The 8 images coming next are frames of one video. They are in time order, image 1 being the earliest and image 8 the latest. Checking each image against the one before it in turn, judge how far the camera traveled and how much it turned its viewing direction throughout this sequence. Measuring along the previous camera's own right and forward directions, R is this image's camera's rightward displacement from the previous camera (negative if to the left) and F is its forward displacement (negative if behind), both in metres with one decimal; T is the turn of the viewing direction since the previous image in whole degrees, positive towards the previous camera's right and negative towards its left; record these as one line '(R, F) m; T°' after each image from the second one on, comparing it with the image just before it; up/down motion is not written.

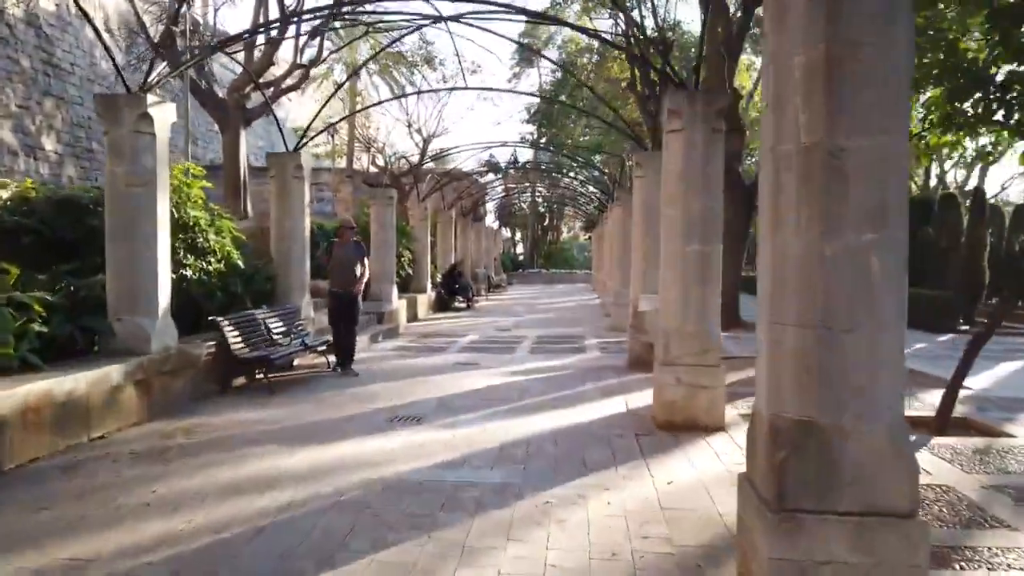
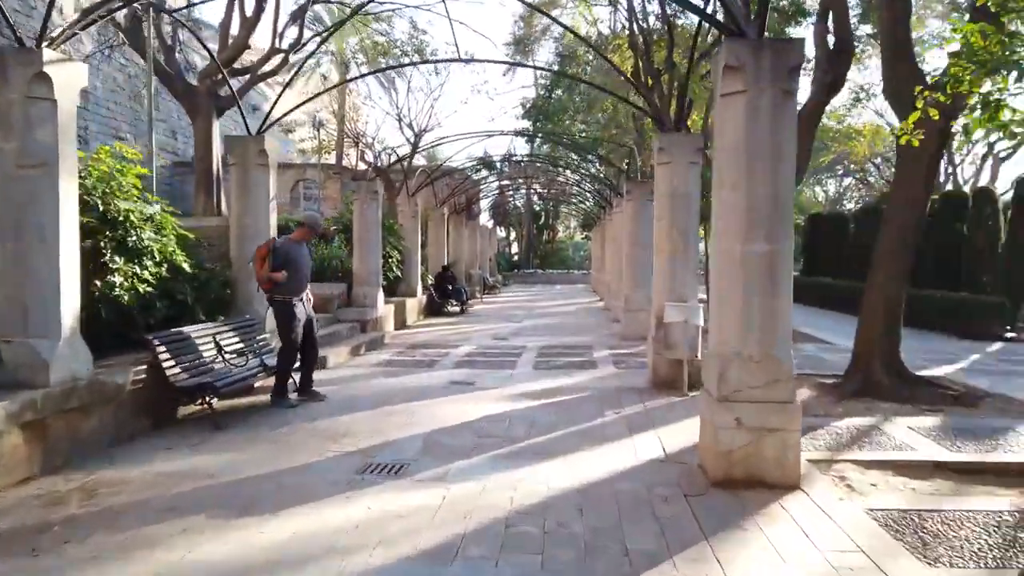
(-0.1, +1.5) m; 0°
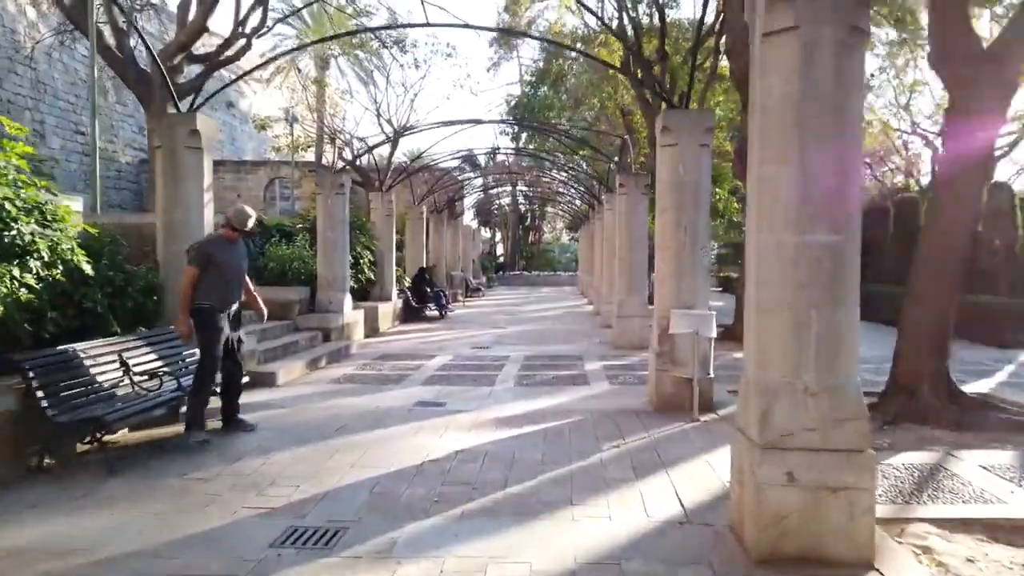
(+0.1, +1.3) m; +1°
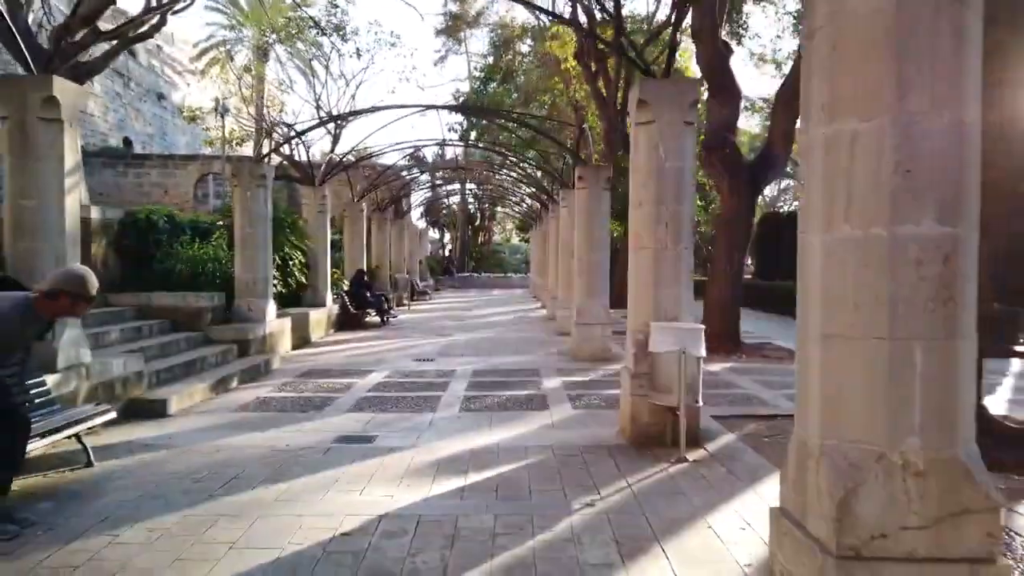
(+0.1, +1.4) m; +4°
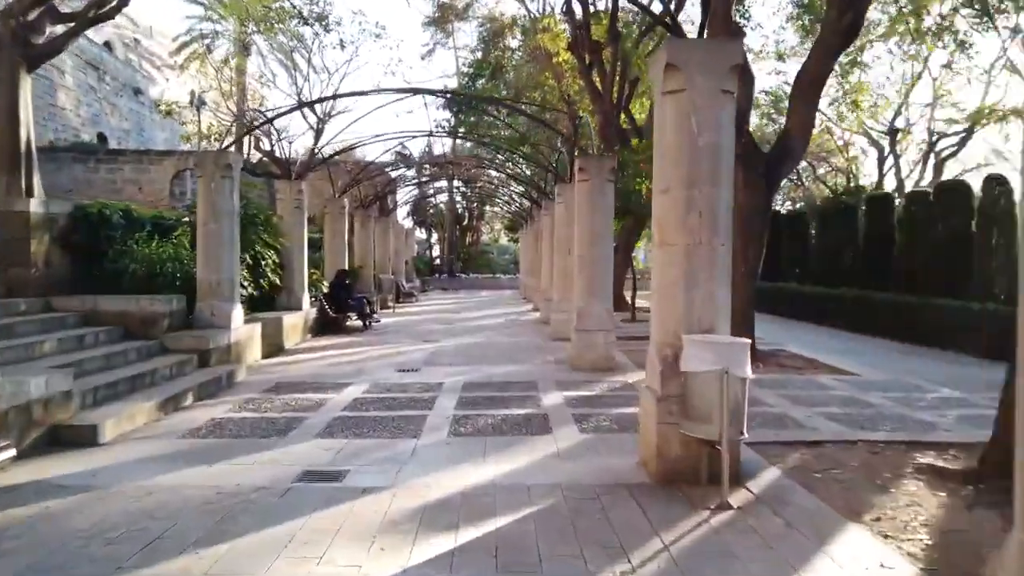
(-0.1, +1.1) m; +1°
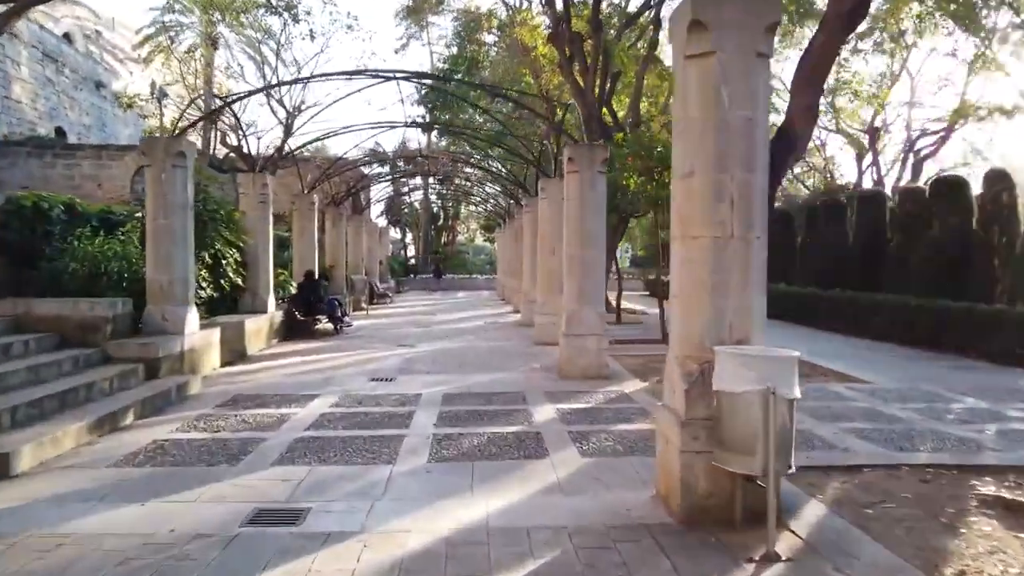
(-0.1, +0.8) m; +2°
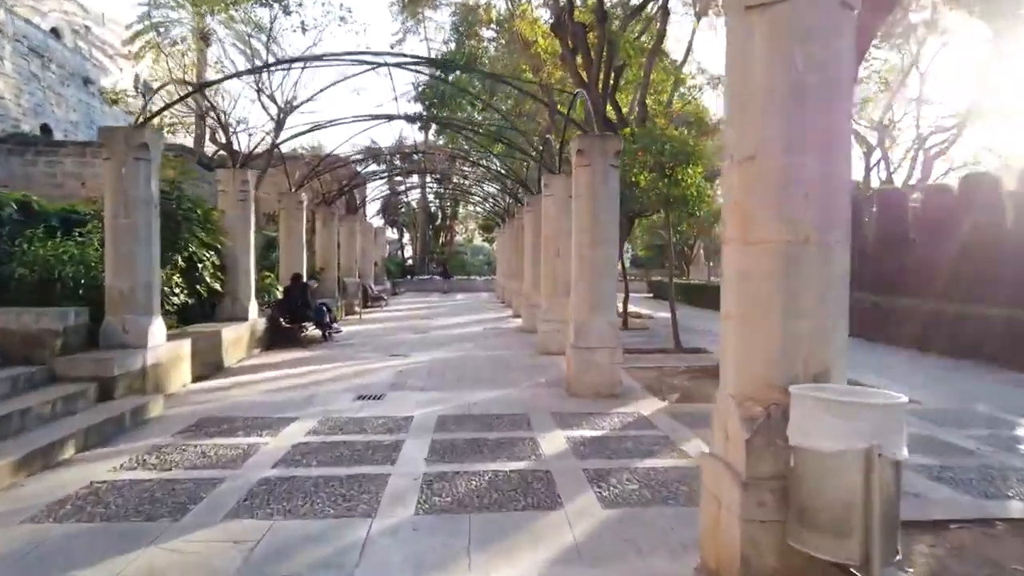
(0.0, +1.0) m; 0°
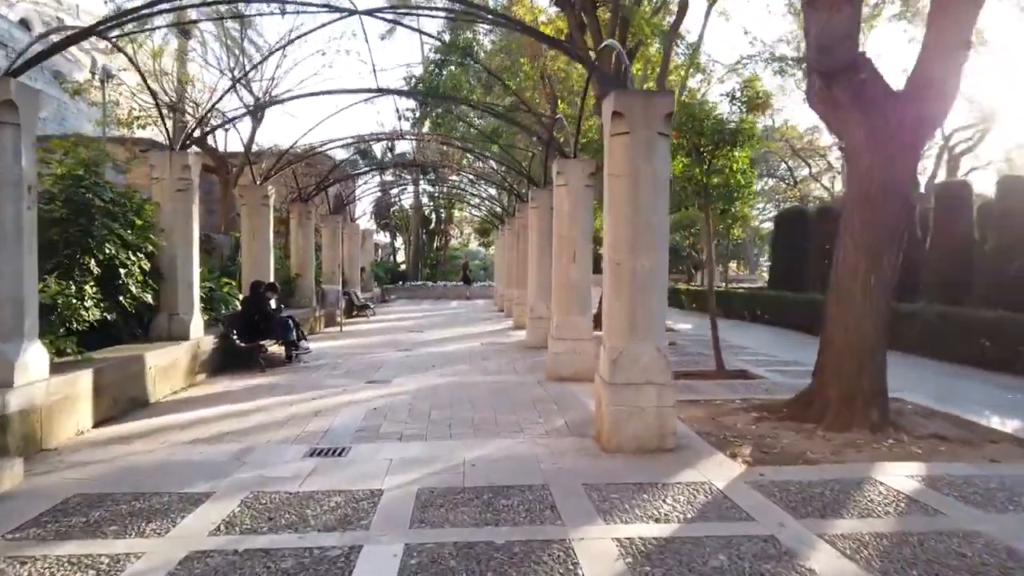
(-0.1, +2.3) m; 0°
